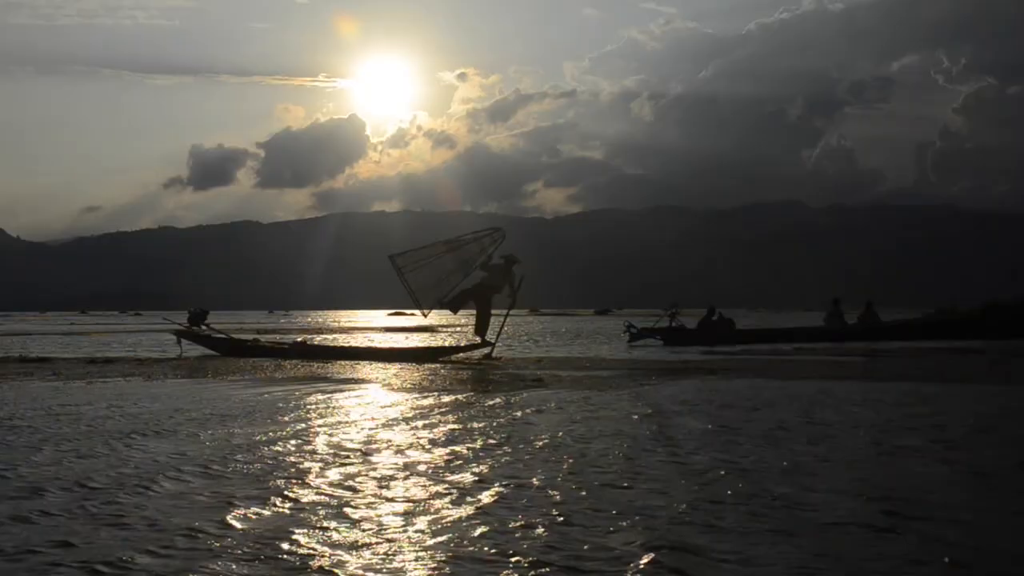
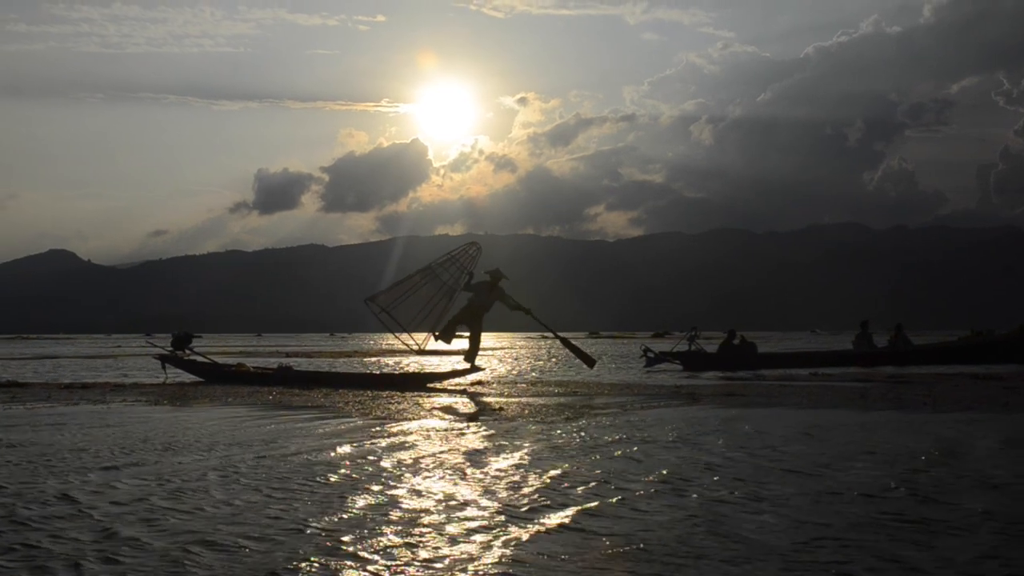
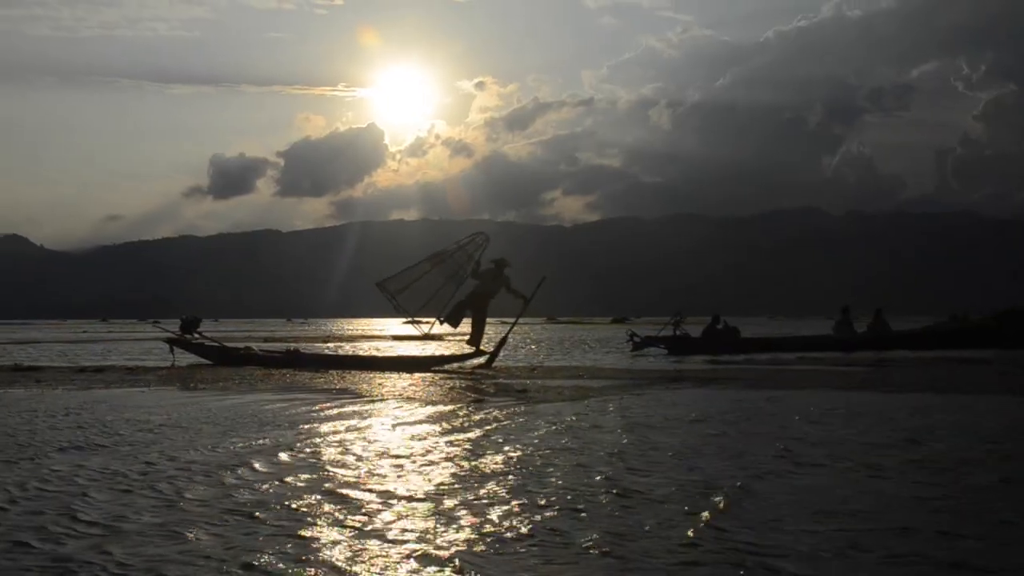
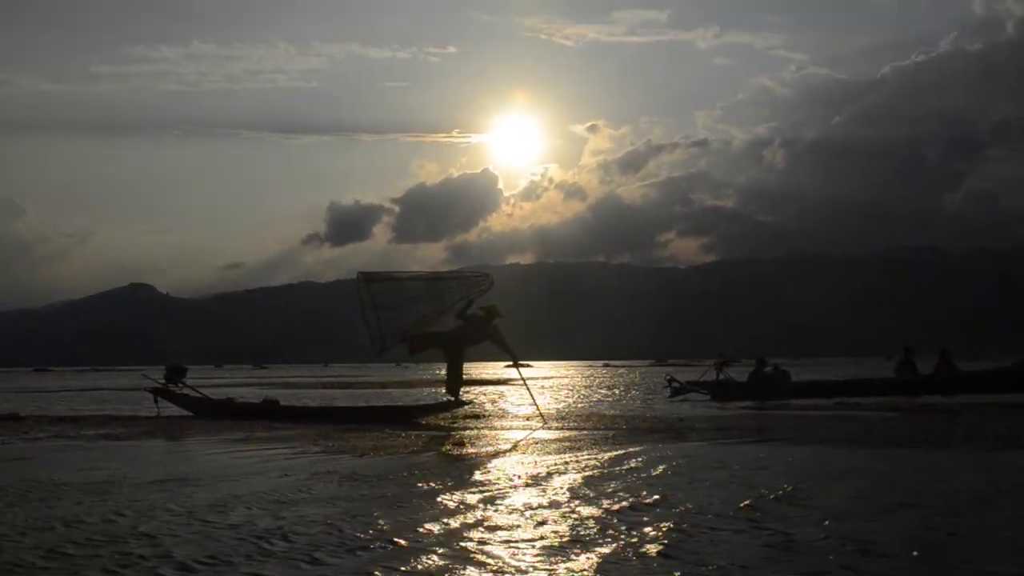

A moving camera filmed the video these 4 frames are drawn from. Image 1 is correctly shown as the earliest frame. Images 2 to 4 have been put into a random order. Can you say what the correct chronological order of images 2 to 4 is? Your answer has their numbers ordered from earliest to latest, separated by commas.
3, 2, 4
